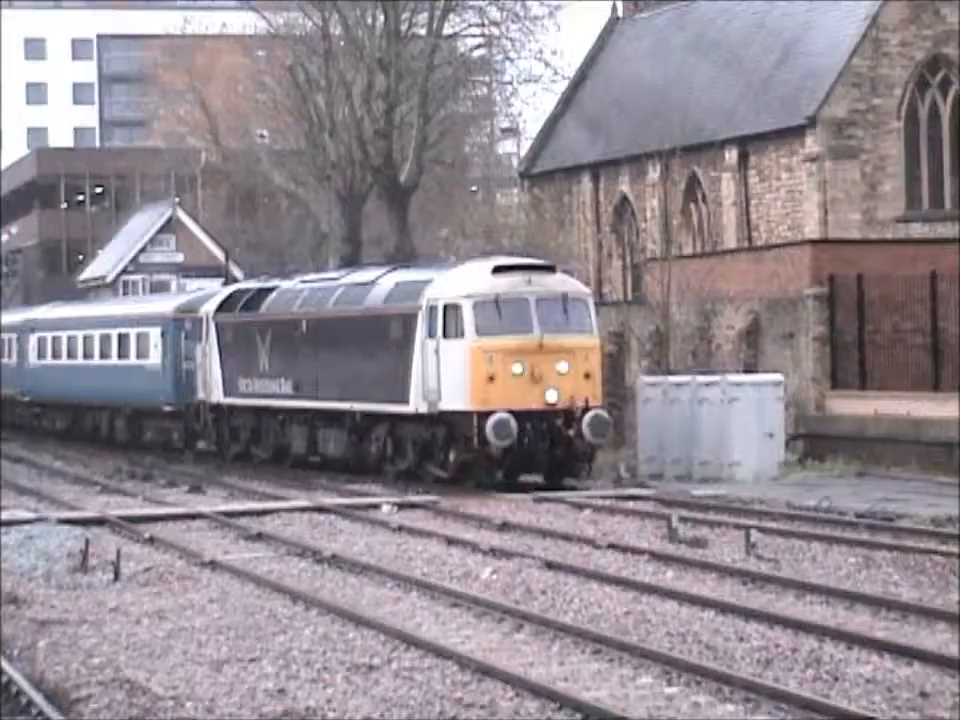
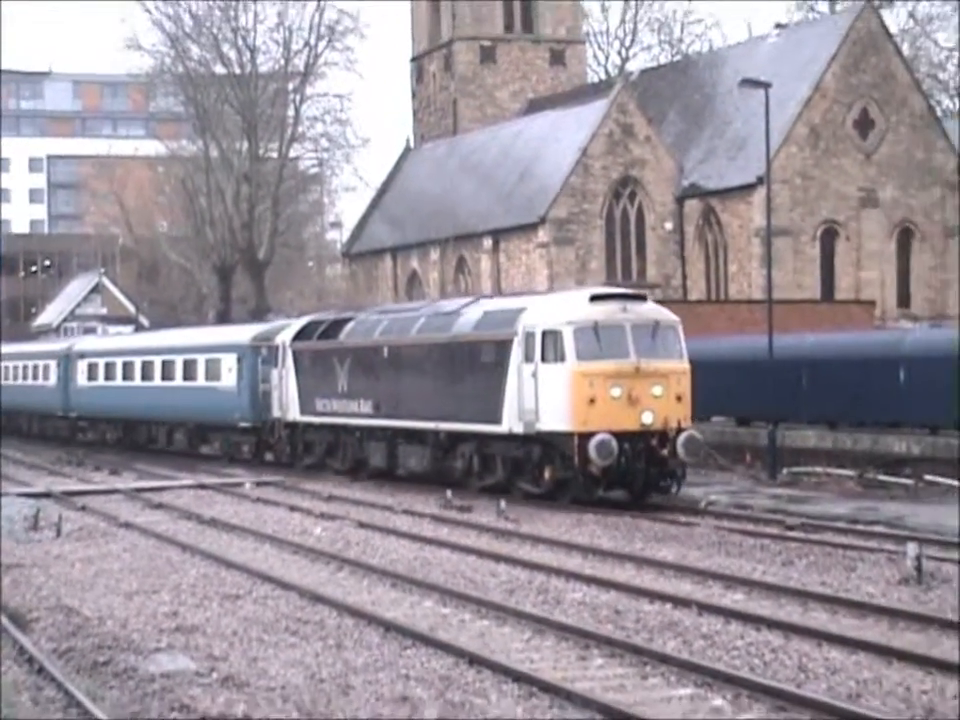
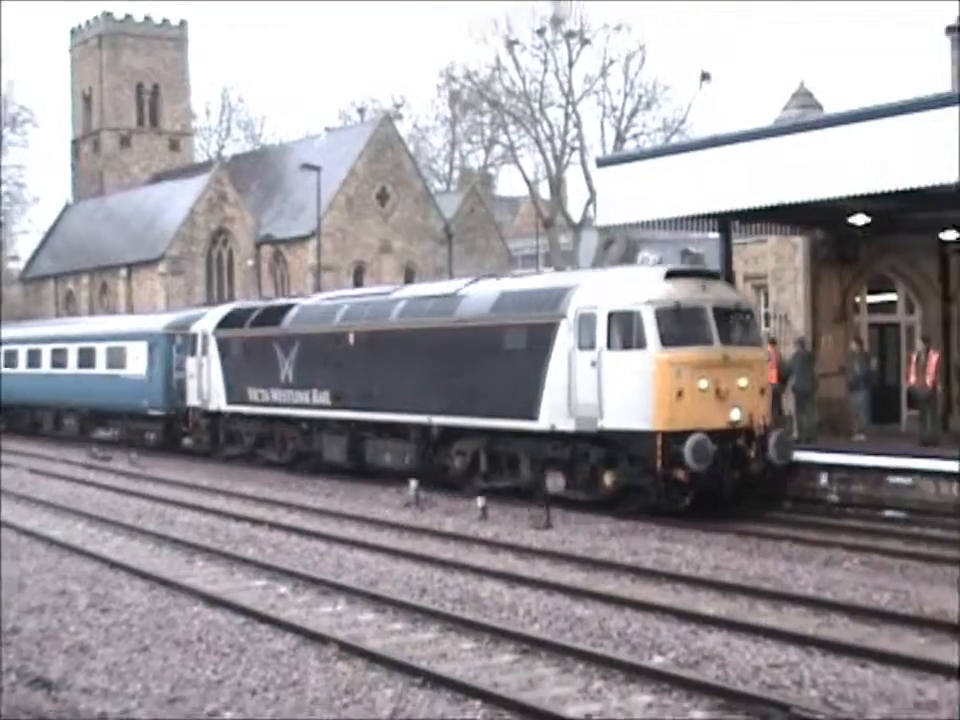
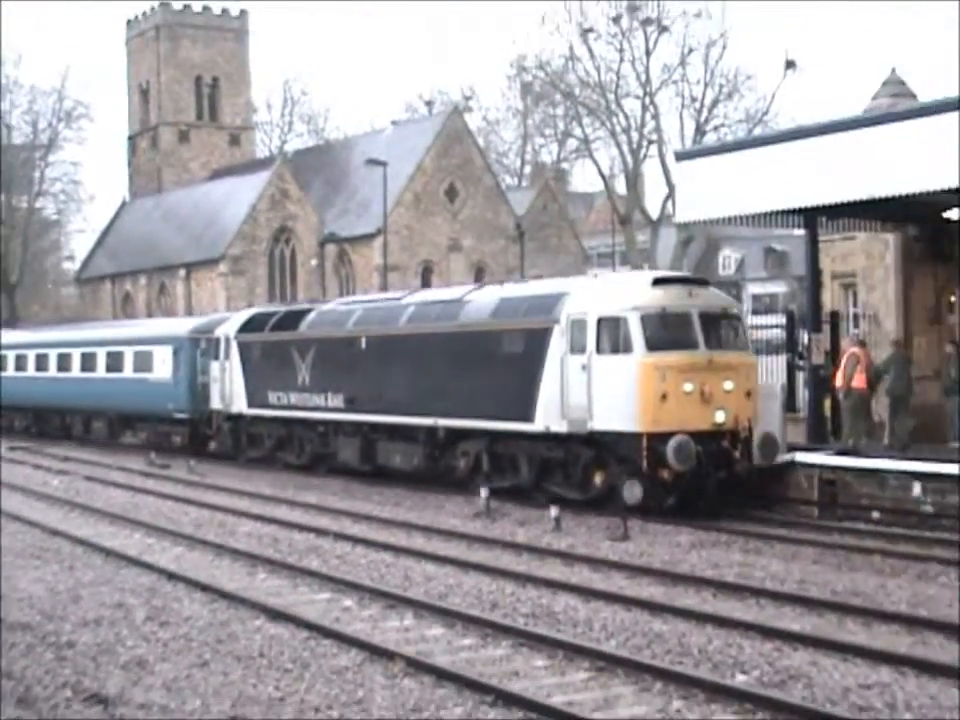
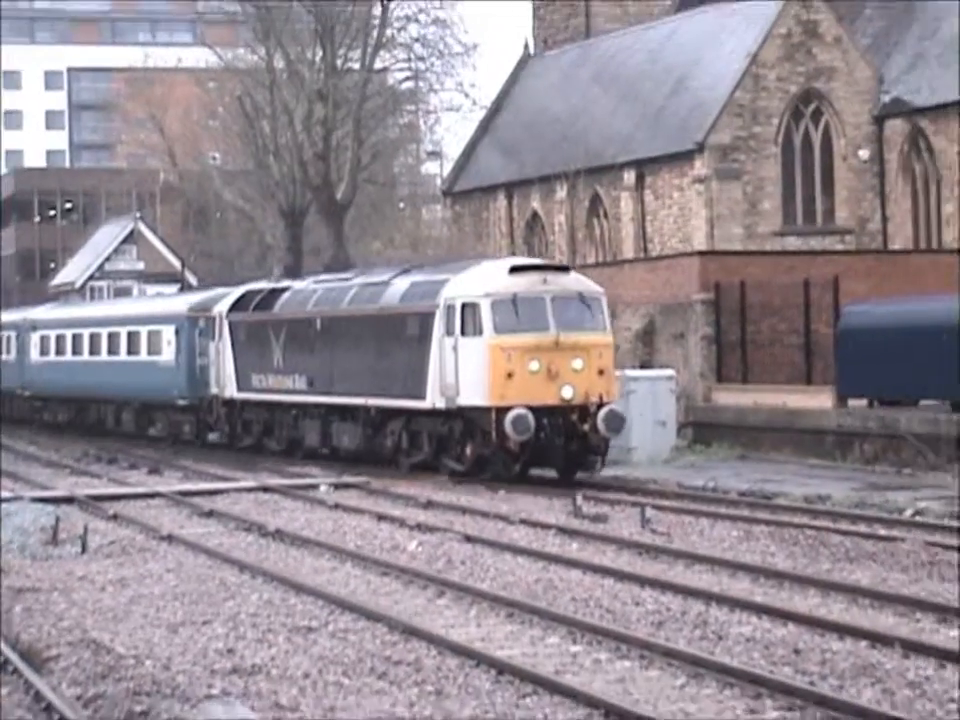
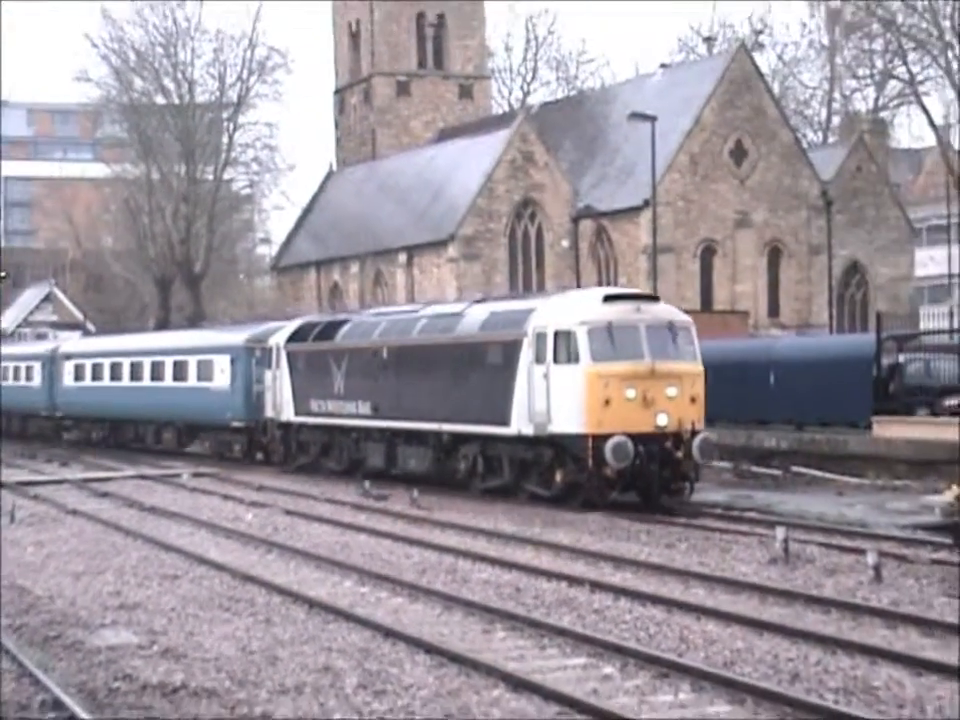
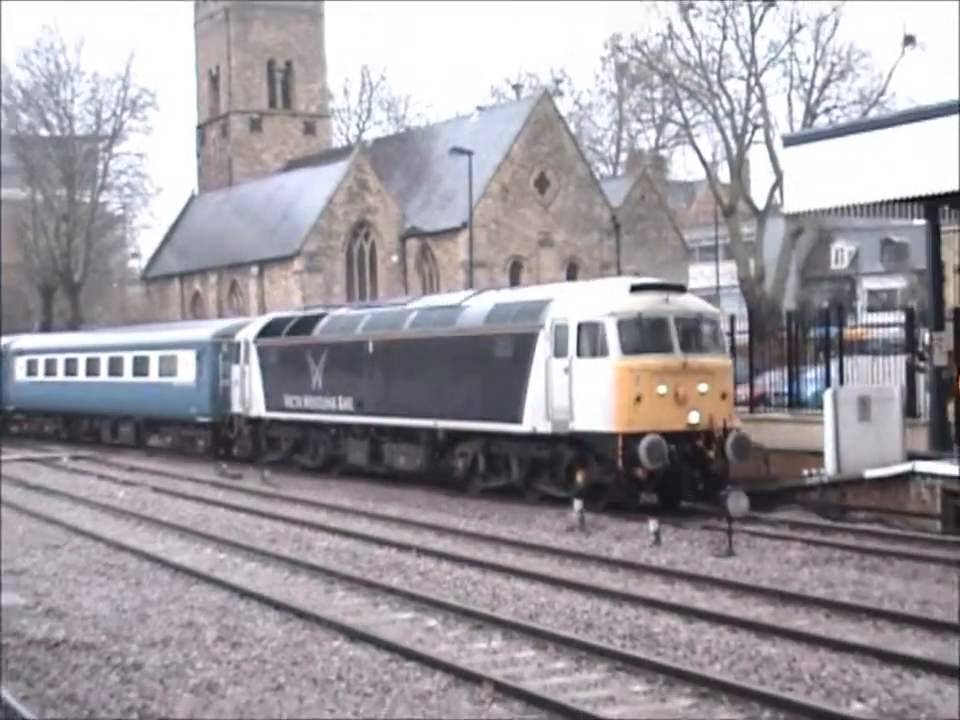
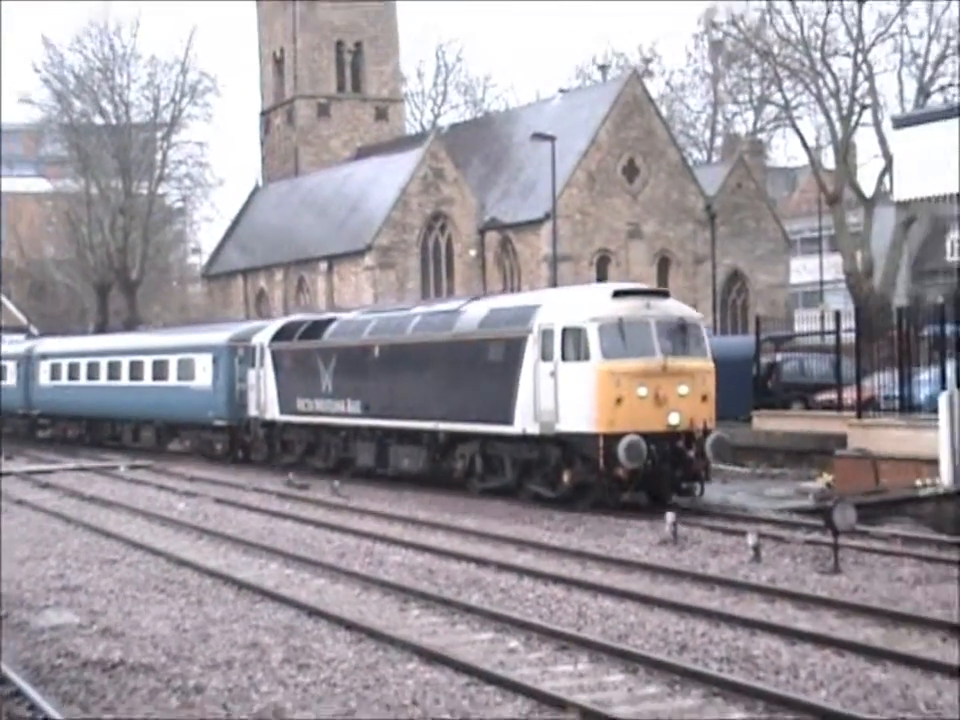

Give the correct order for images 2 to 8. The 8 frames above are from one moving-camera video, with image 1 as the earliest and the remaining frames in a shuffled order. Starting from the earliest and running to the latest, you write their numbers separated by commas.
5, 2, 6, 8, 7, 4, 3
